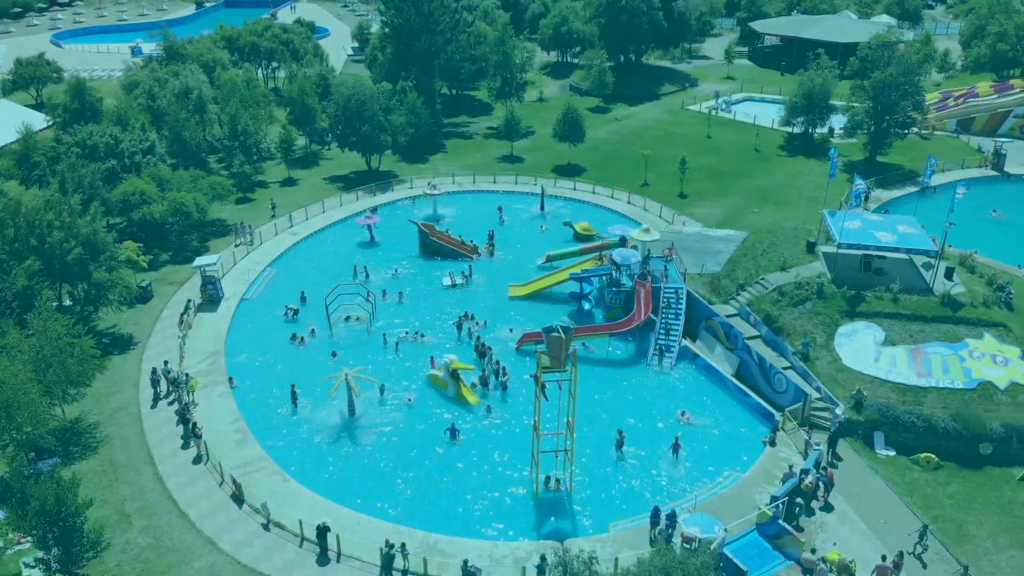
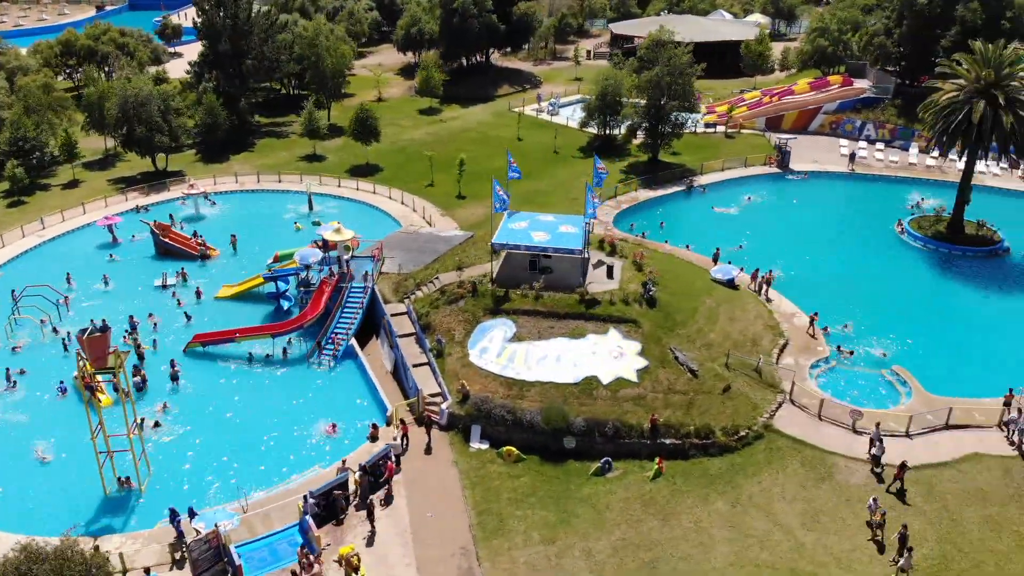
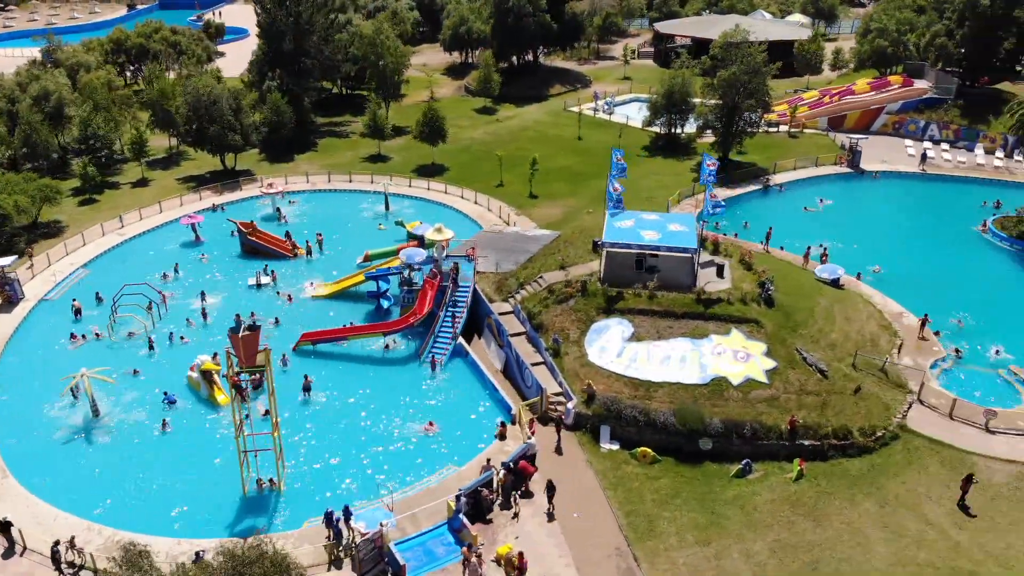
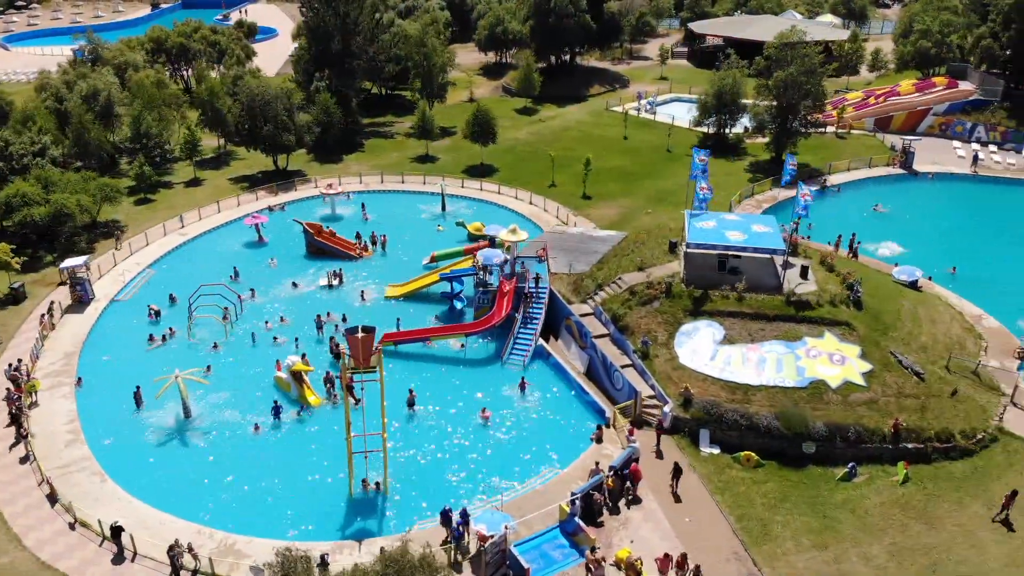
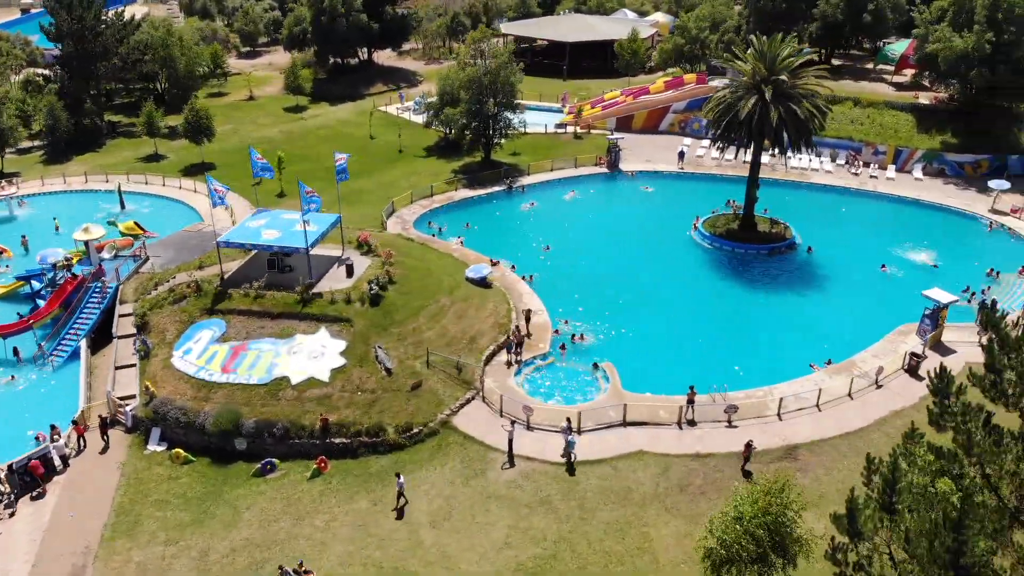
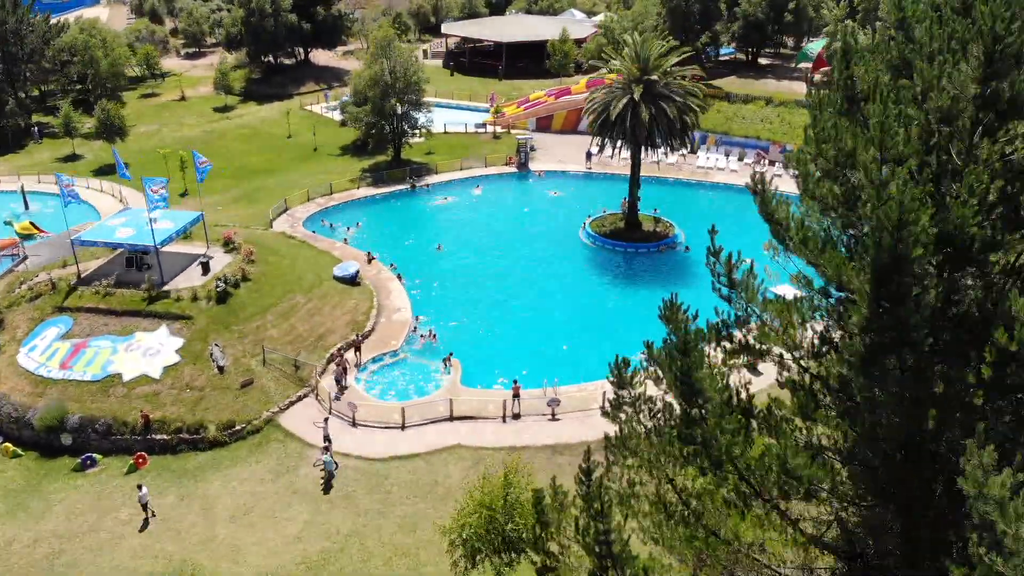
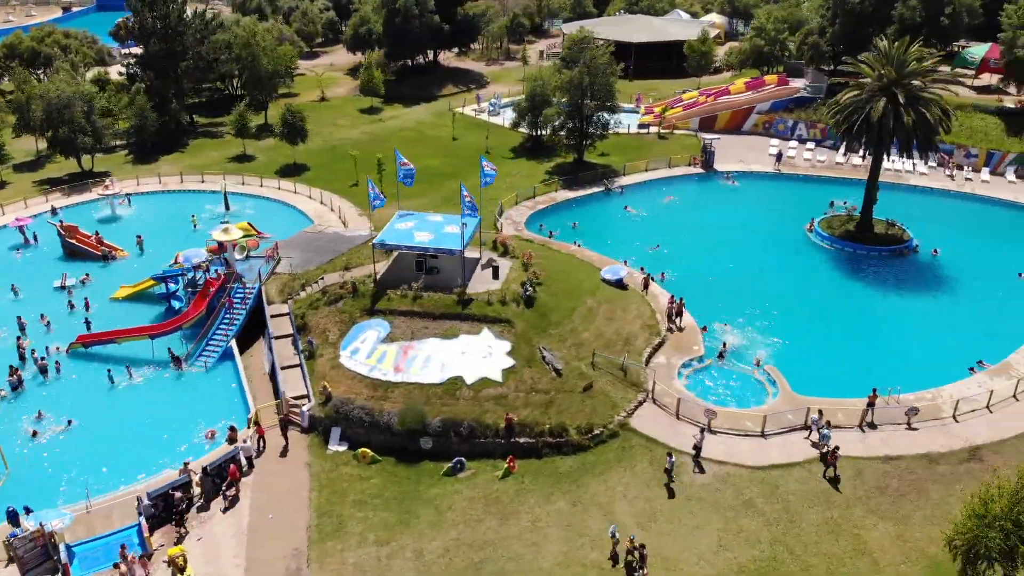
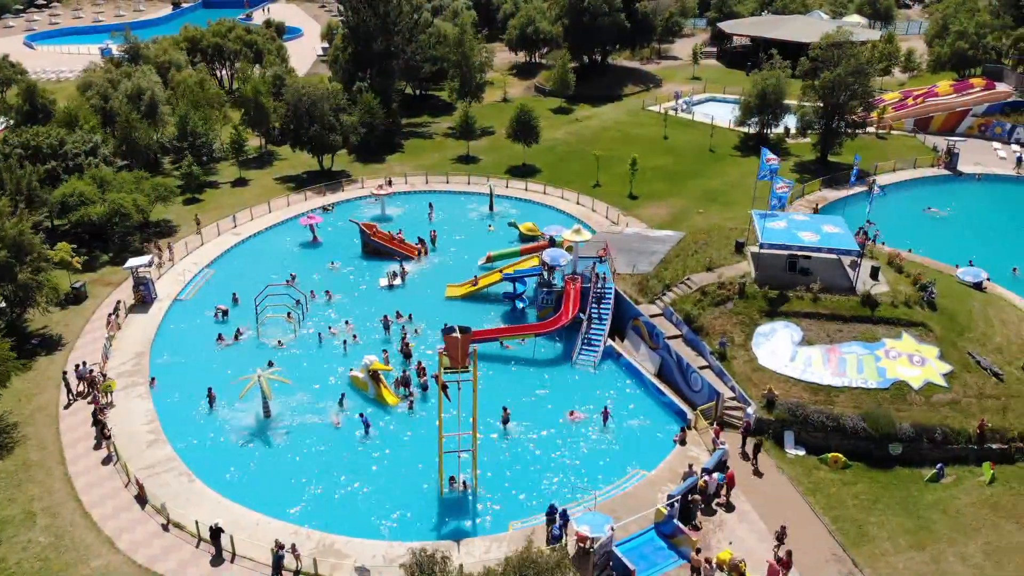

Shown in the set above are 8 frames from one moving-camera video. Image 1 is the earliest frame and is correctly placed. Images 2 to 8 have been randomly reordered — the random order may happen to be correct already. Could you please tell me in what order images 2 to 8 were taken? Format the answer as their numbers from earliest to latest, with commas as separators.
8, 4, 3, 2, 7, 5, 6
